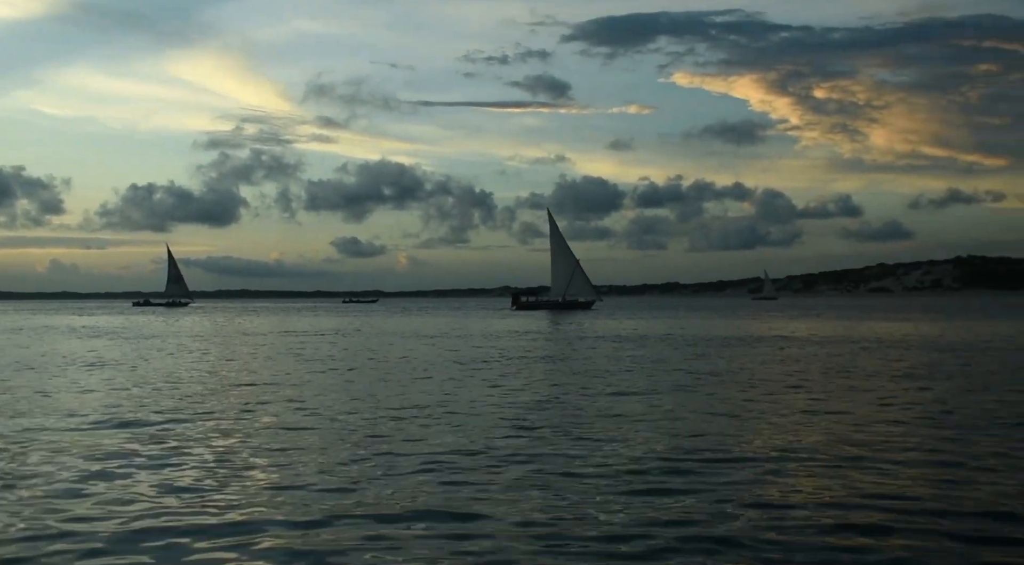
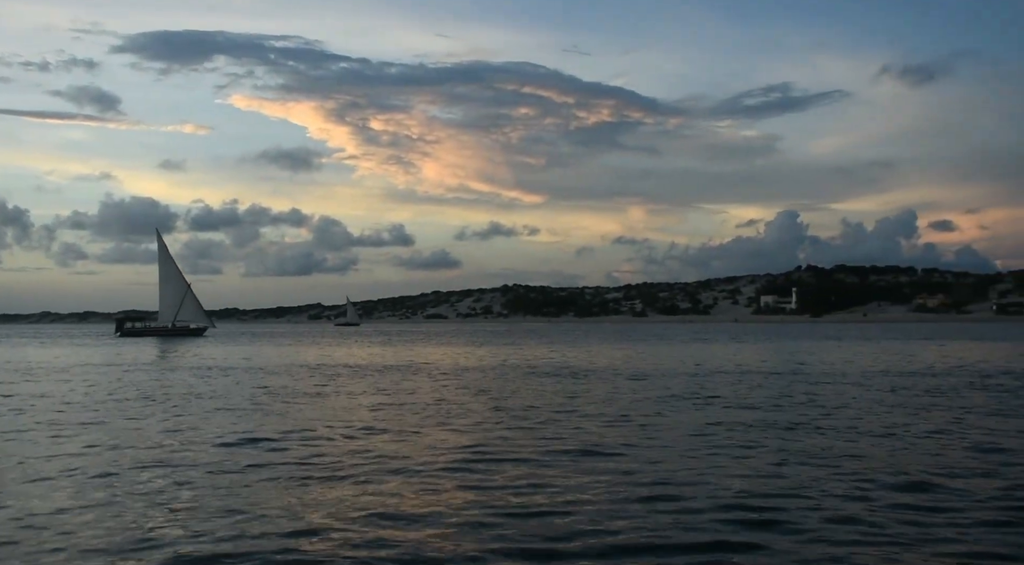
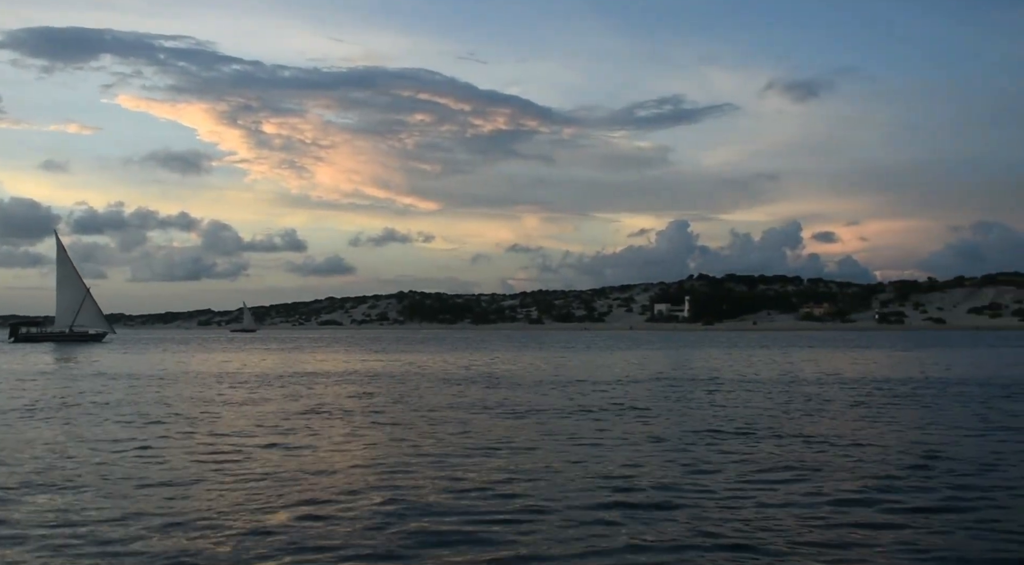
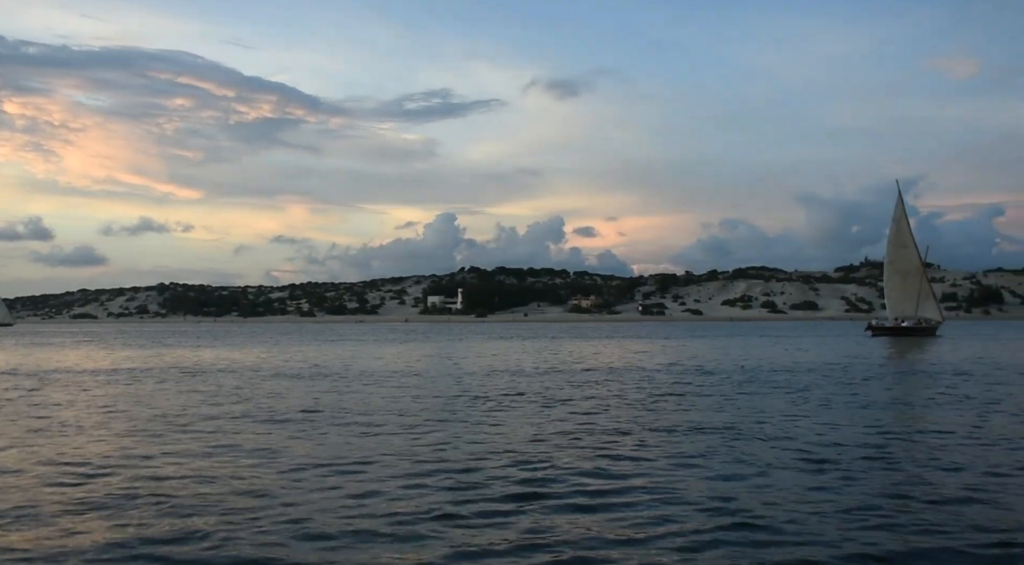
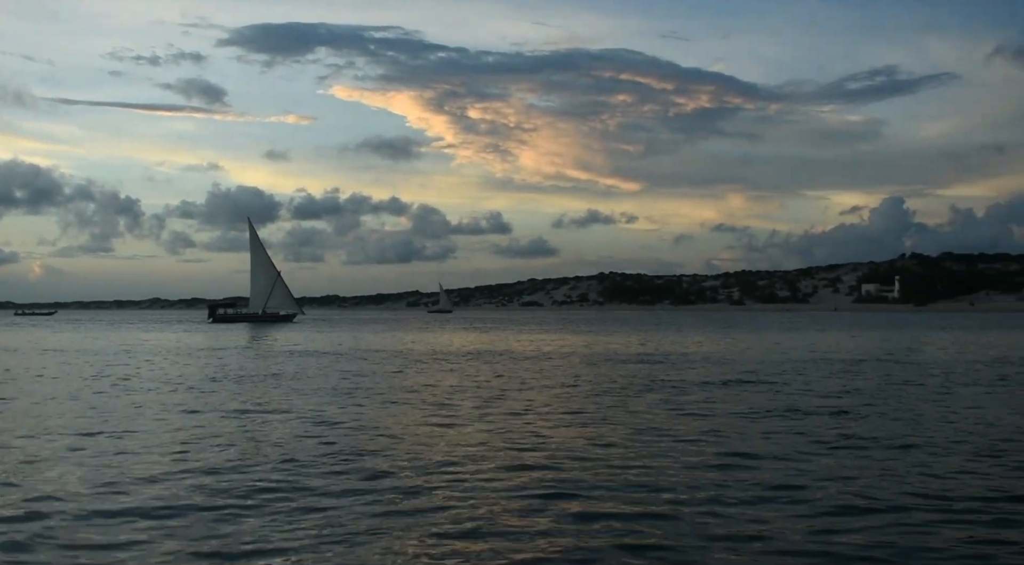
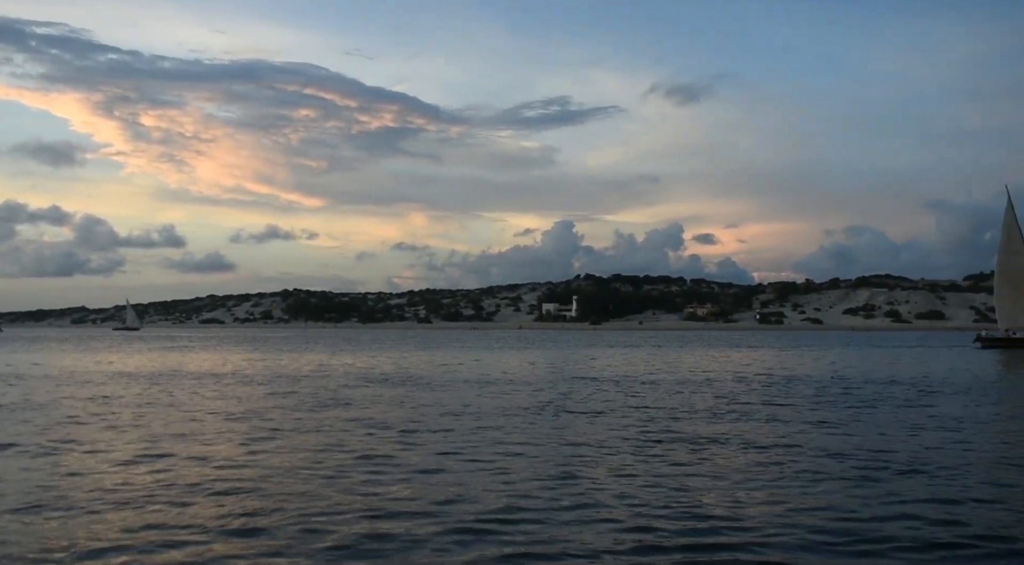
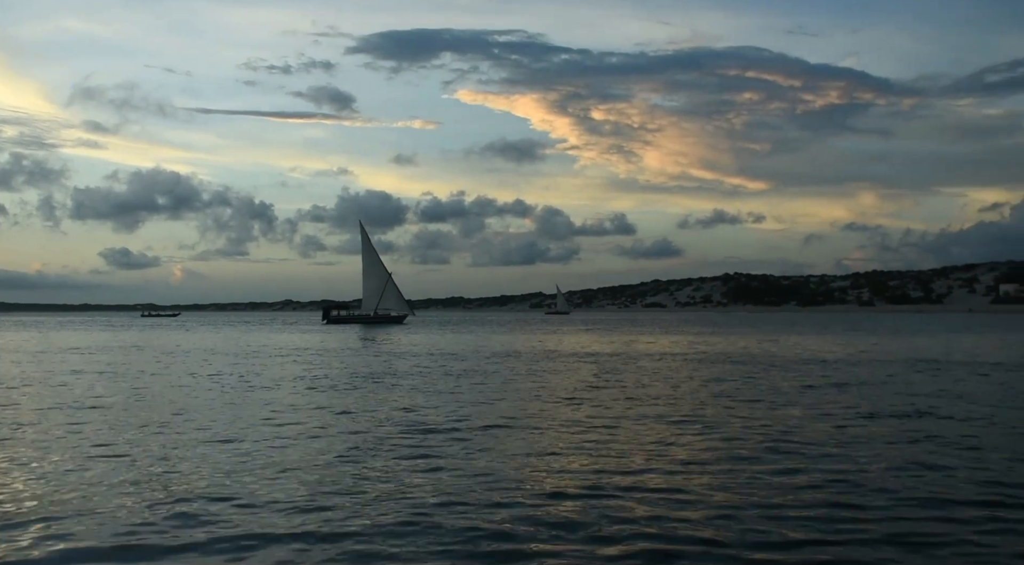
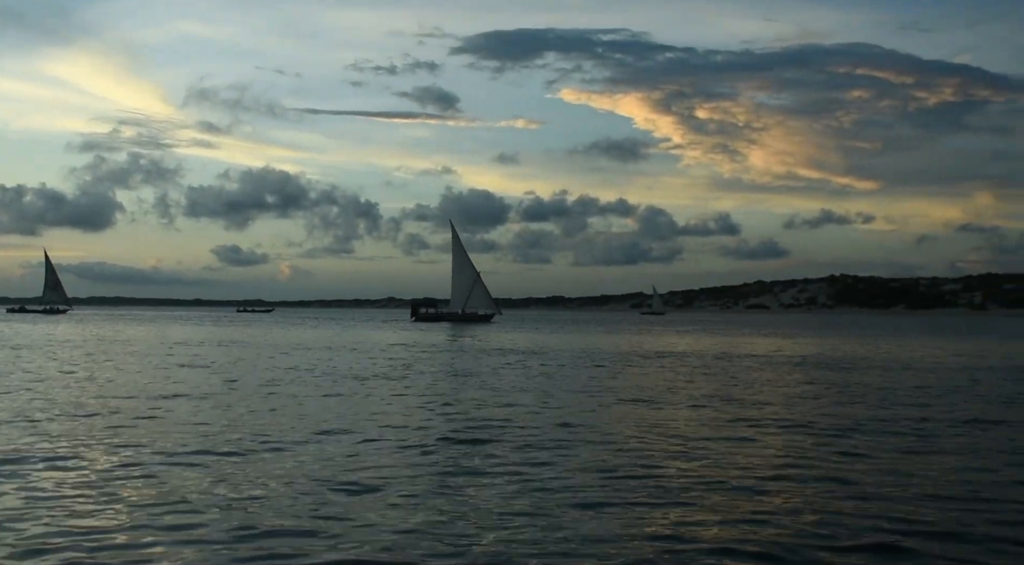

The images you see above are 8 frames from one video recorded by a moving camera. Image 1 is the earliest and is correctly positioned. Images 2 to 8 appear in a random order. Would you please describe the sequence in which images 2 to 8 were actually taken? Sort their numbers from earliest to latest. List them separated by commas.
8, 7, 5, 2, 3, 6, 4
